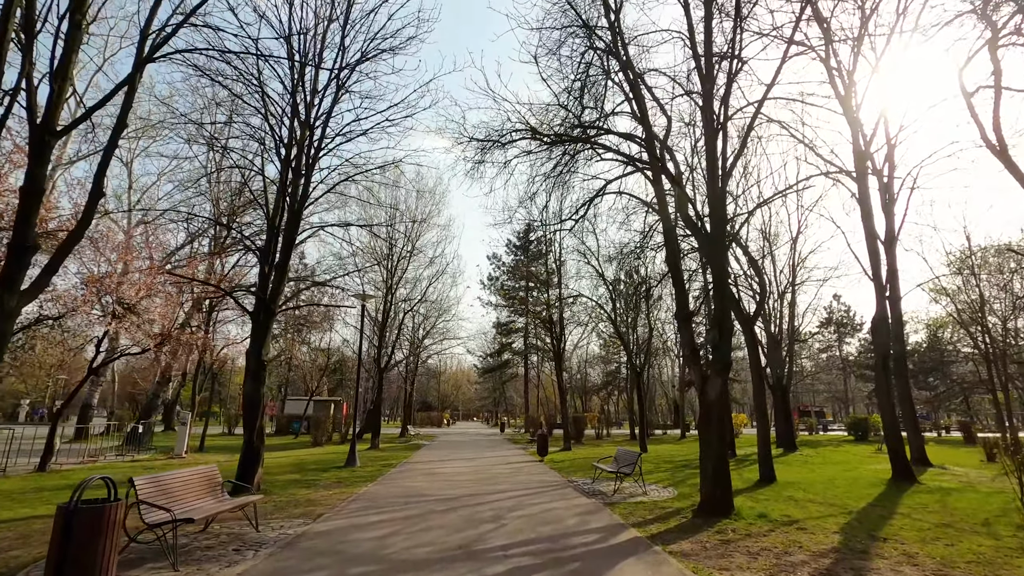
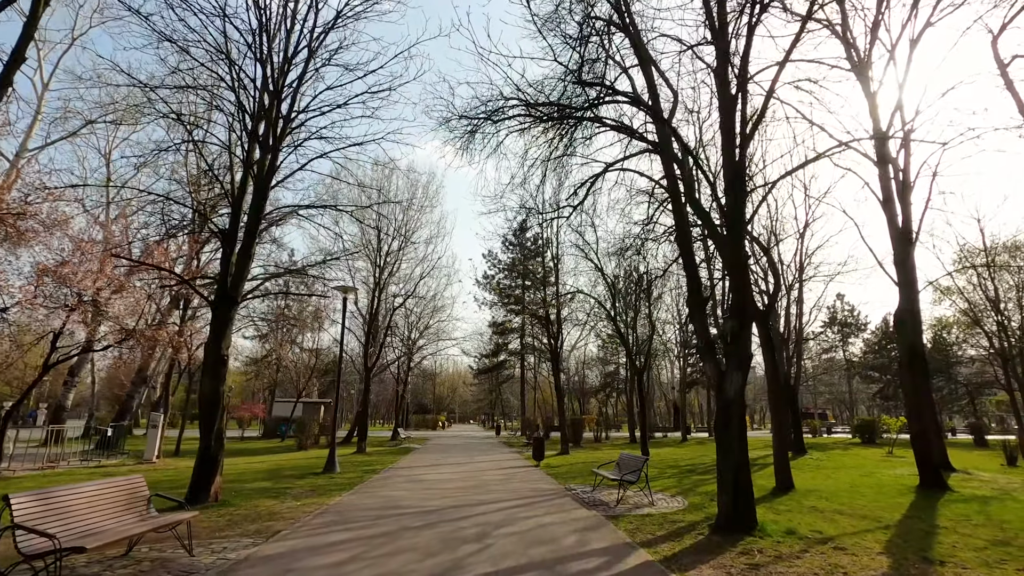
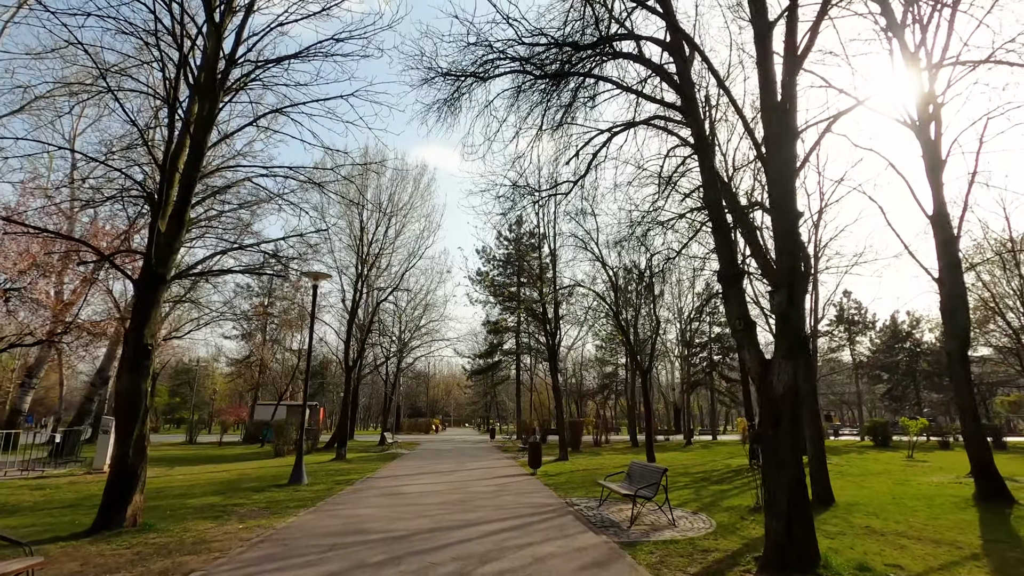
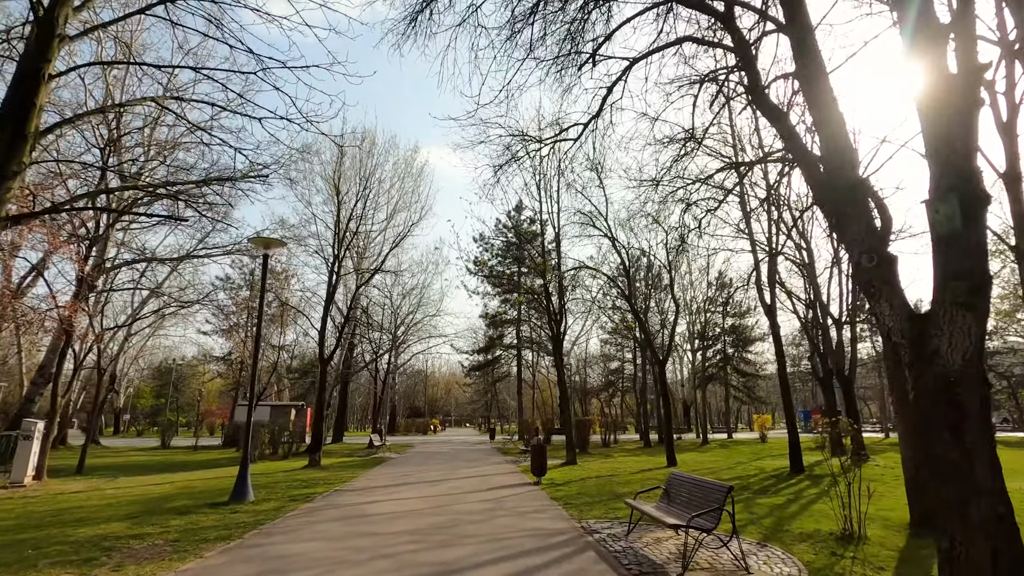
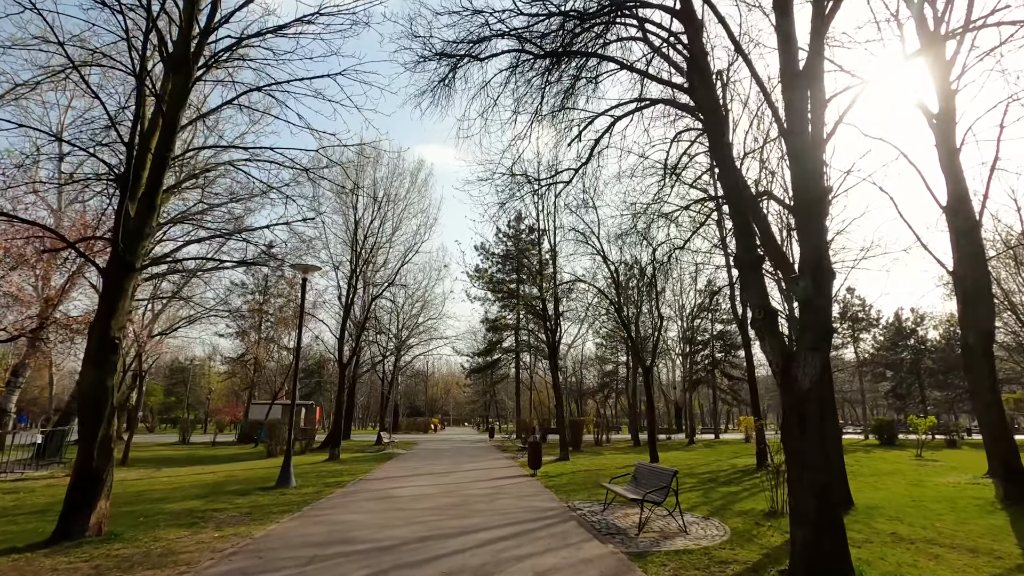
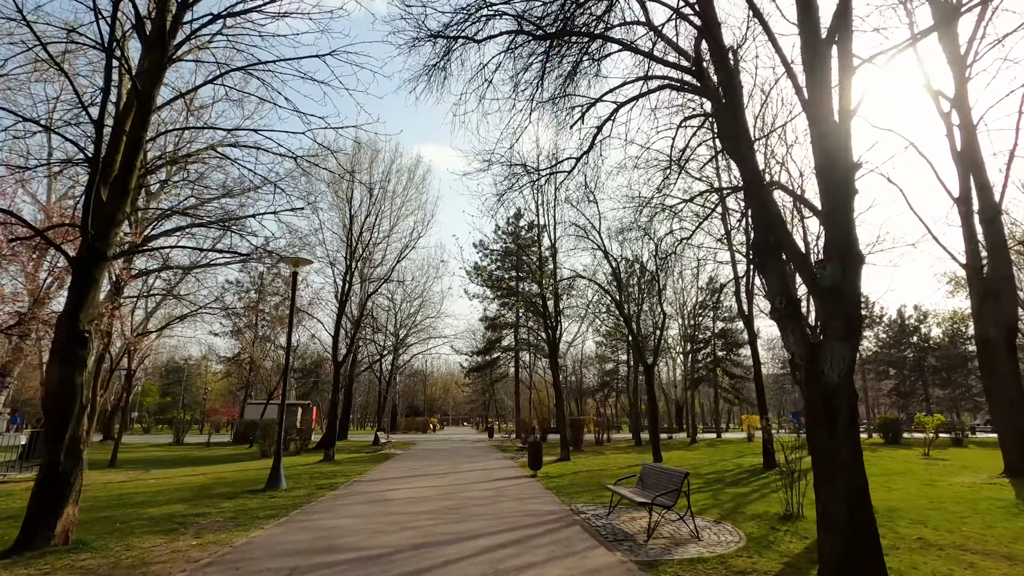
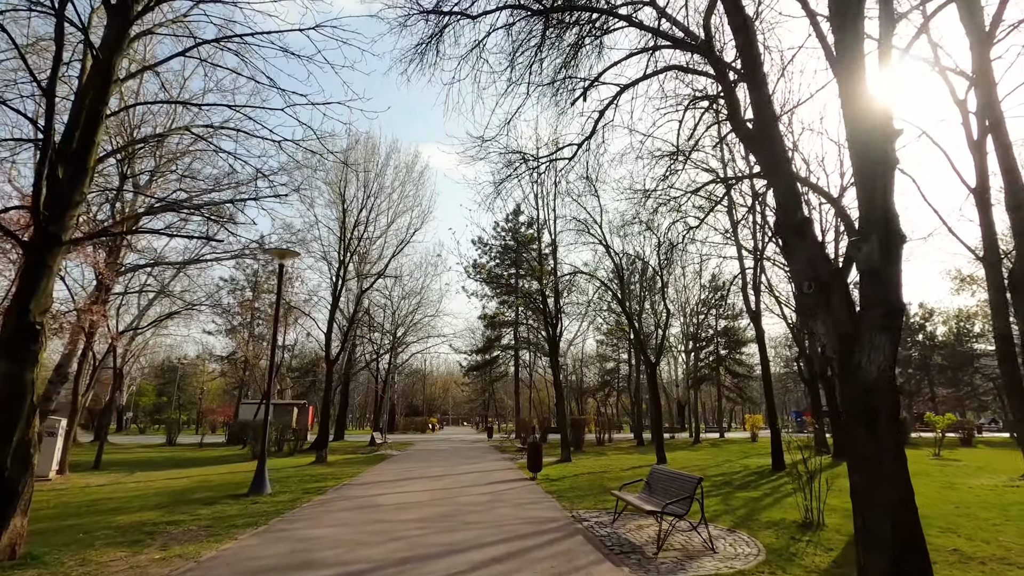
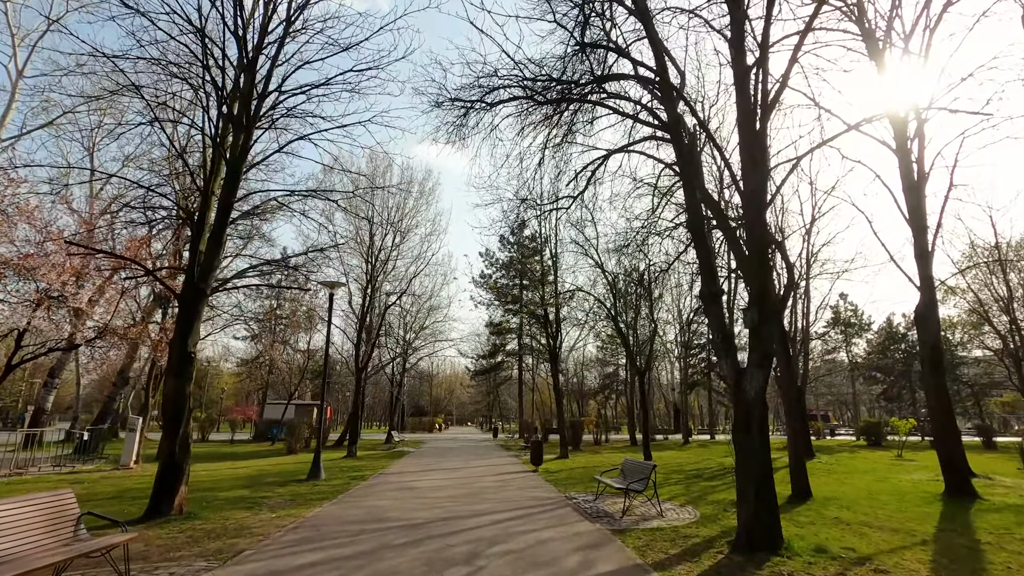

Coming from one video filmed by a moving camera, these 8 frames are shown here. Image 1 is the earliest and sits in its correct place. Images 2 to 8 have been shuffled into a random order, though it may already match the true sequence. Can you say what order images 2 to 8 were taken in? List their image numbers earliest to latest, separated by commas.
2, 8, 3, 5, 6, 7, 4
